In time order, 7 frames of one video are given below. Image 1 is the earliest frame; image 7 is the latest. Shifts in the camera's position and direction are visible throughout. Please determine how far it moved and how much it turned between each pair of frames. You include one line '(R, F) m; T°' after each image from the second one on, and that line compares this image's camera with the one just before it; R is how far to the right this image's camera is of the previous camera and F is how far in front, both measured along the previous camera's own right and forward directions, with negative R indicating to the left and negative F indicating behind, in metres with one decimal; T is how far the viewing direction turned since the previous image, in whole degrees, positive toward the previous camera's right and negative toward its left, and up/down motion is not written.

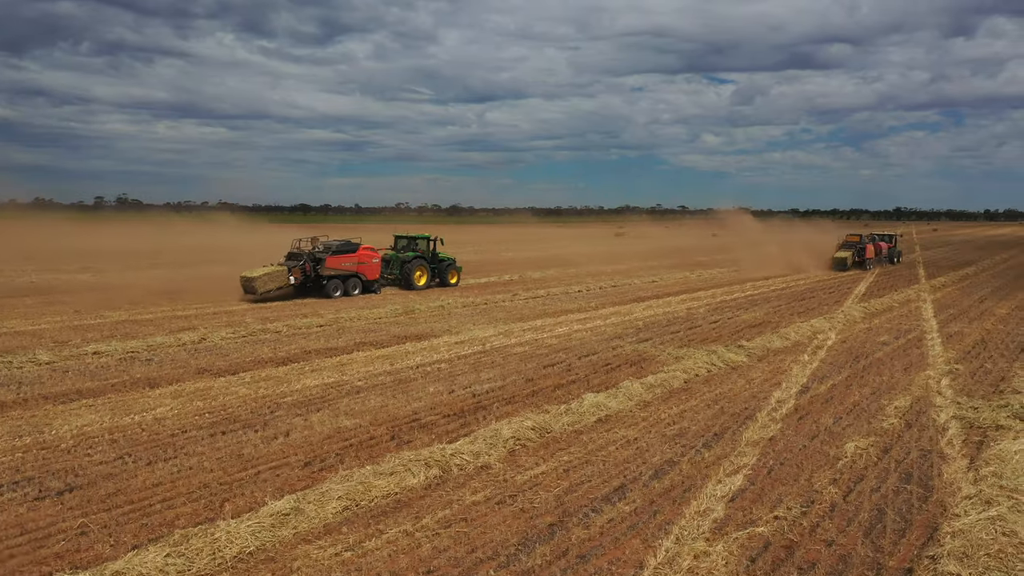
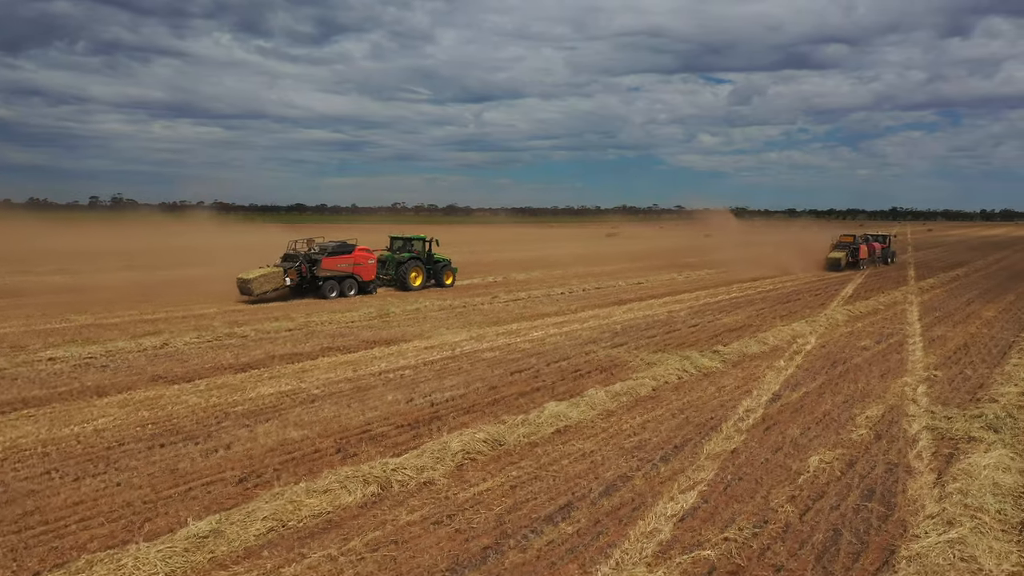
(+0.5, +0.3) m; 0°
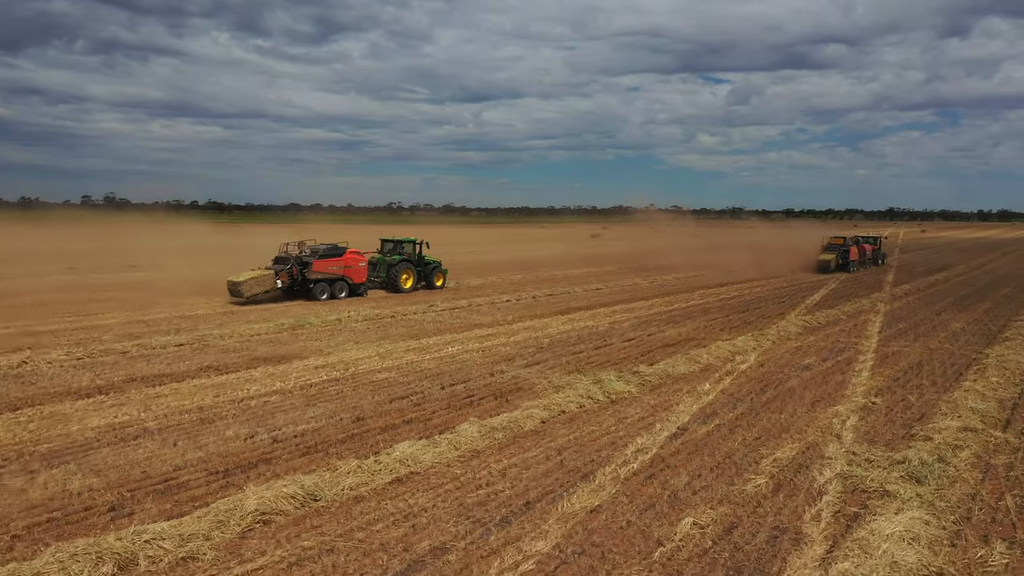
(+1.6, +1.2) m; 0°
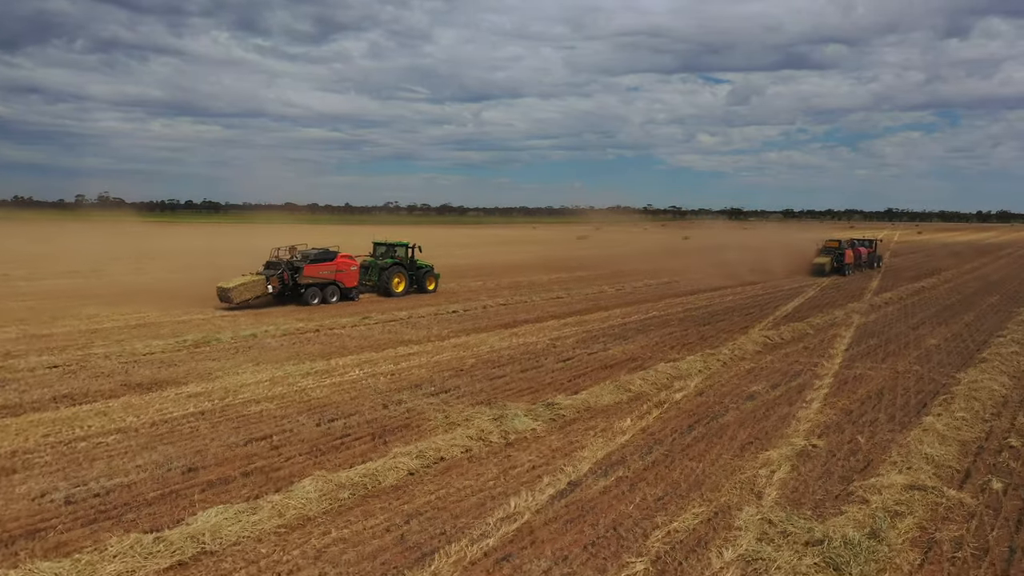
(+1.4, +1.3) m; 0°
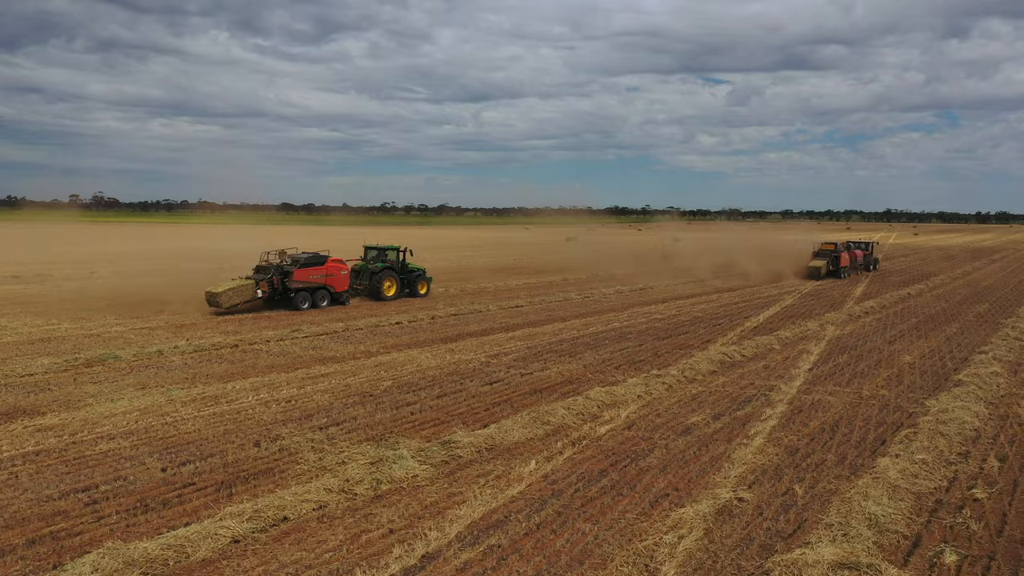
(+1.2, +1.2) m; 0°
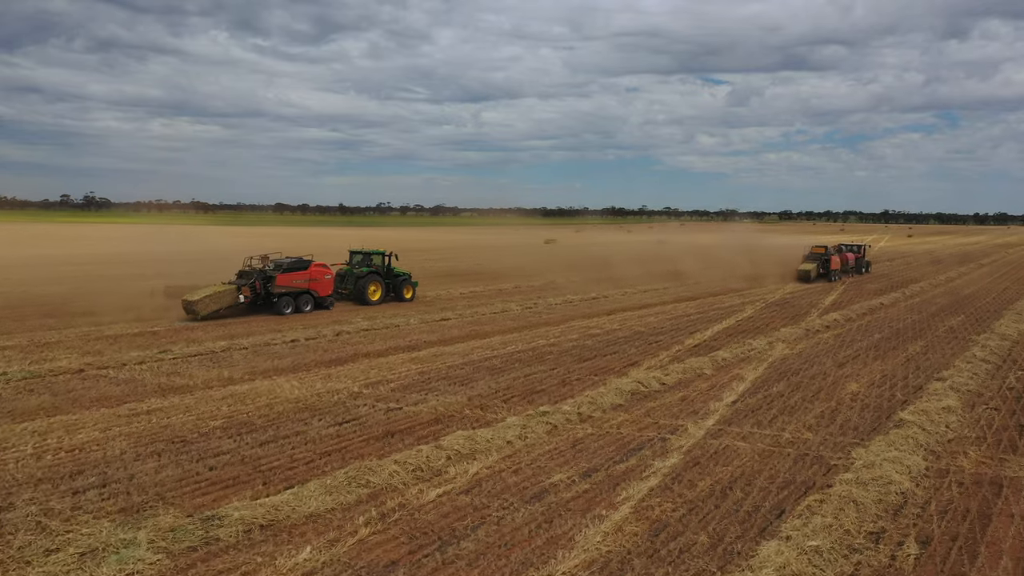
(+1.9, +1.7) m; 0°
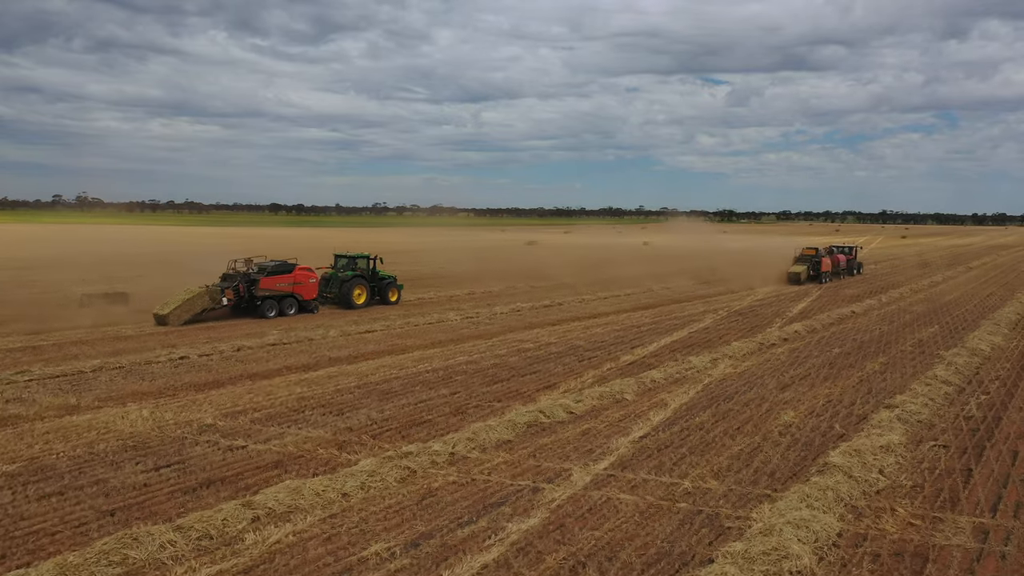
(+1.6, +1.4) m; 0°
